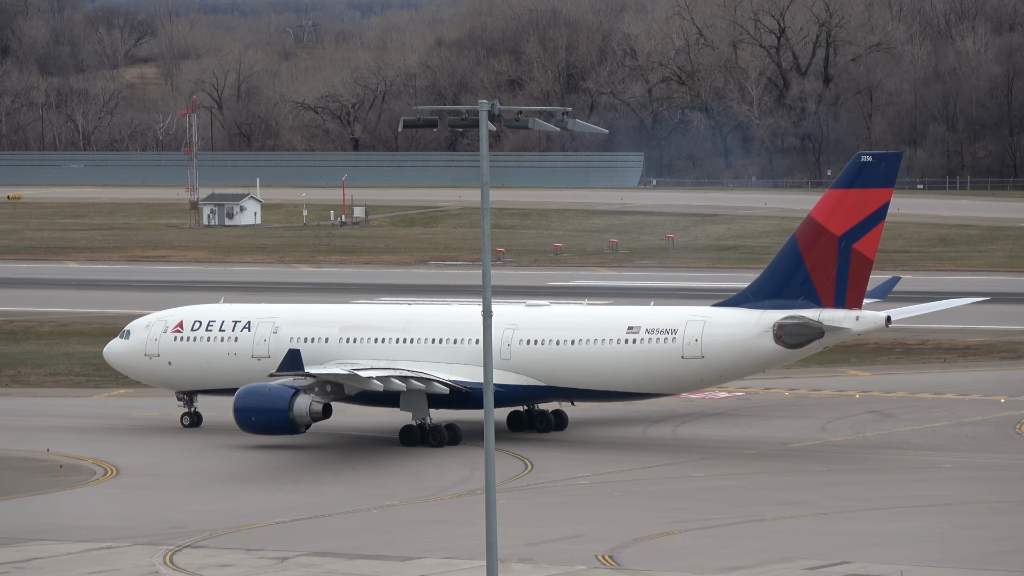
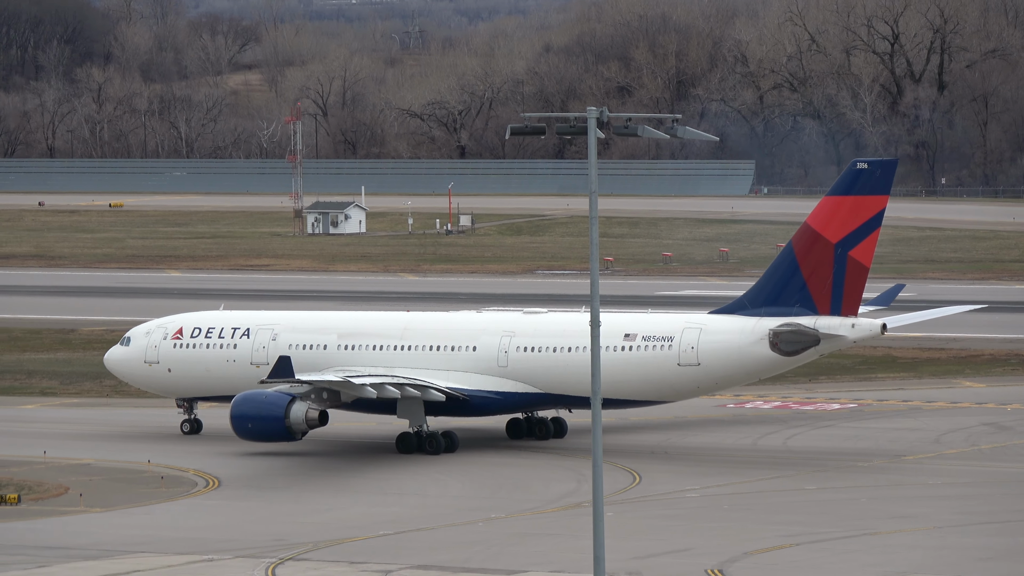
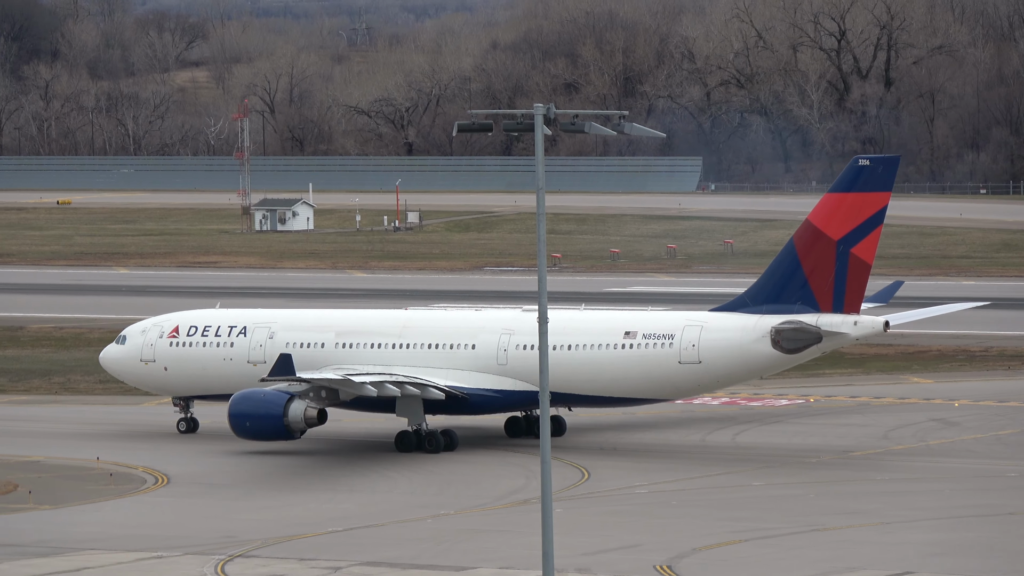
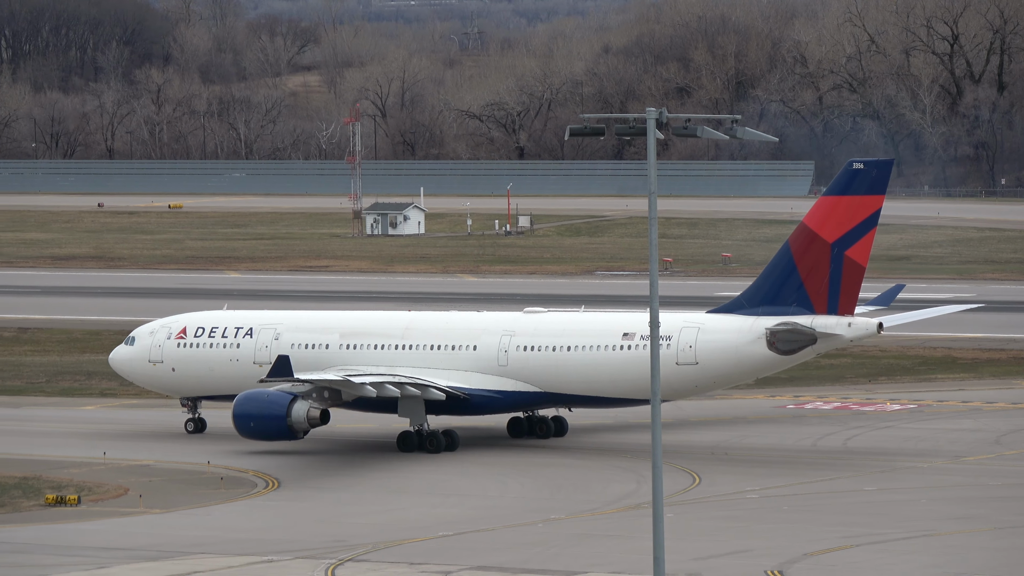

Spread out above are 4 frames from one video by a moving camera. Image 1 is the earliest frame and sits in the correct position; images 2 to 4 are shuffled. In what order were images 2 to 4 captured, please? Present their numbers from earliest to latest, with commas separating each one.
3, 2, 4
